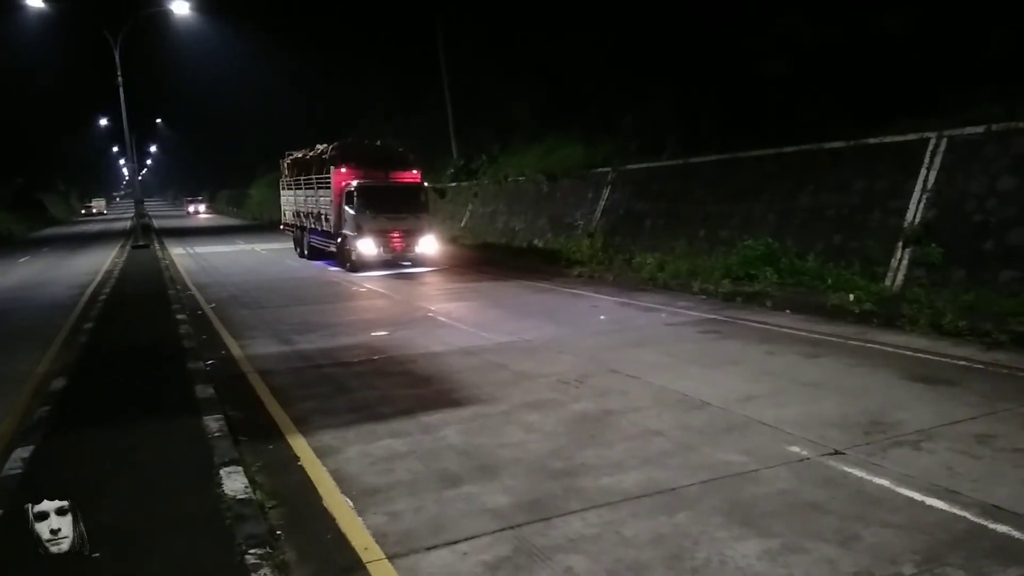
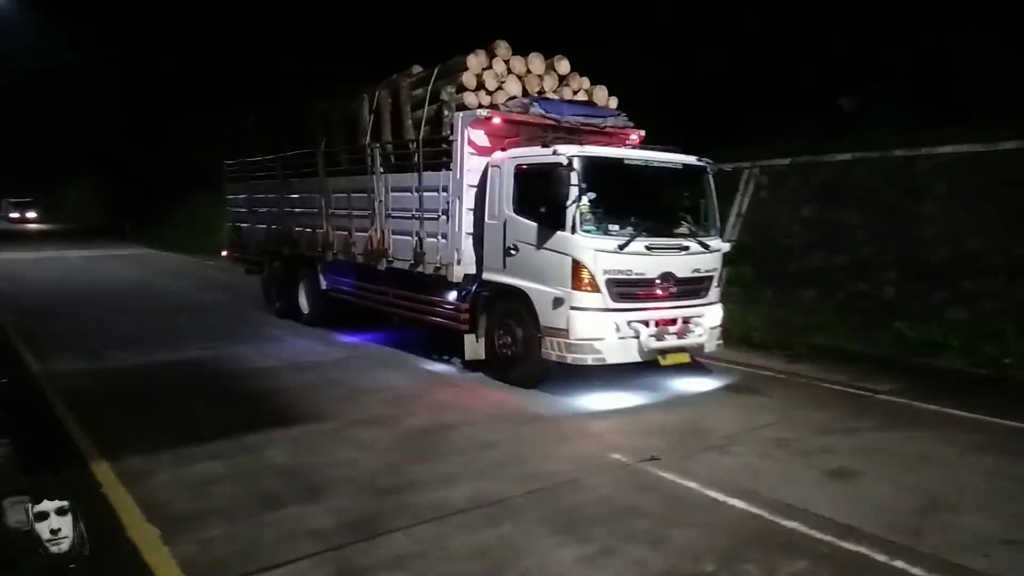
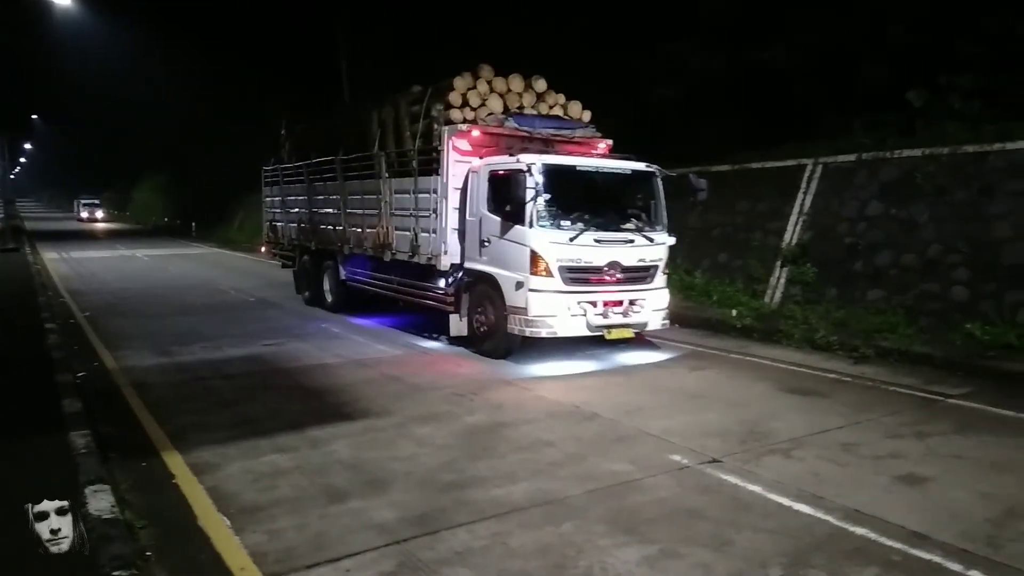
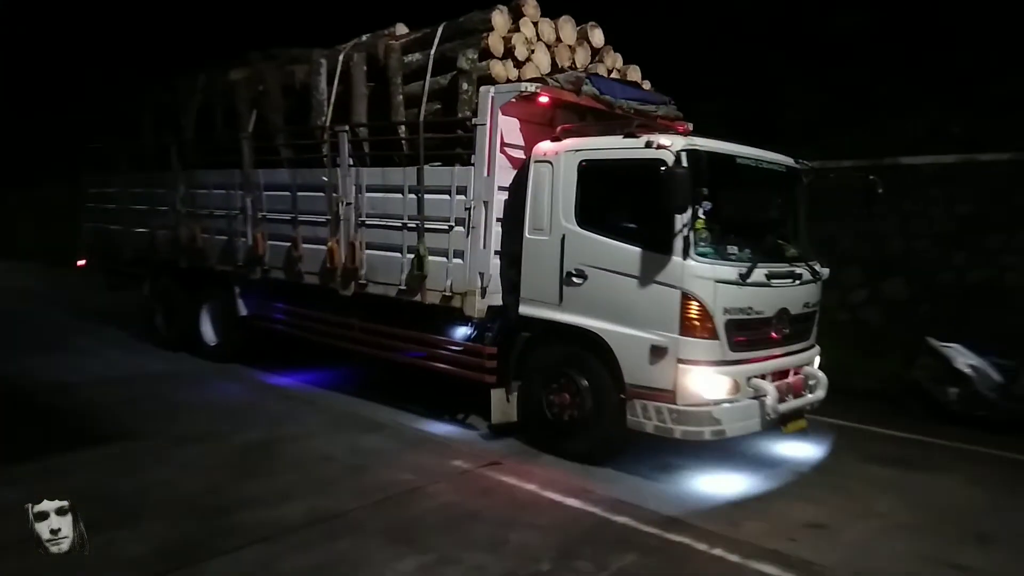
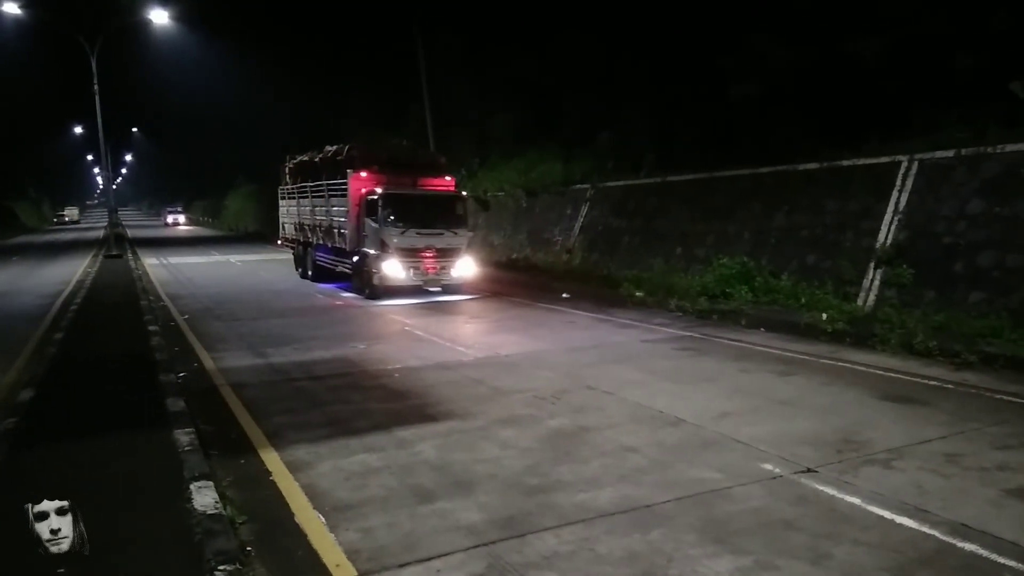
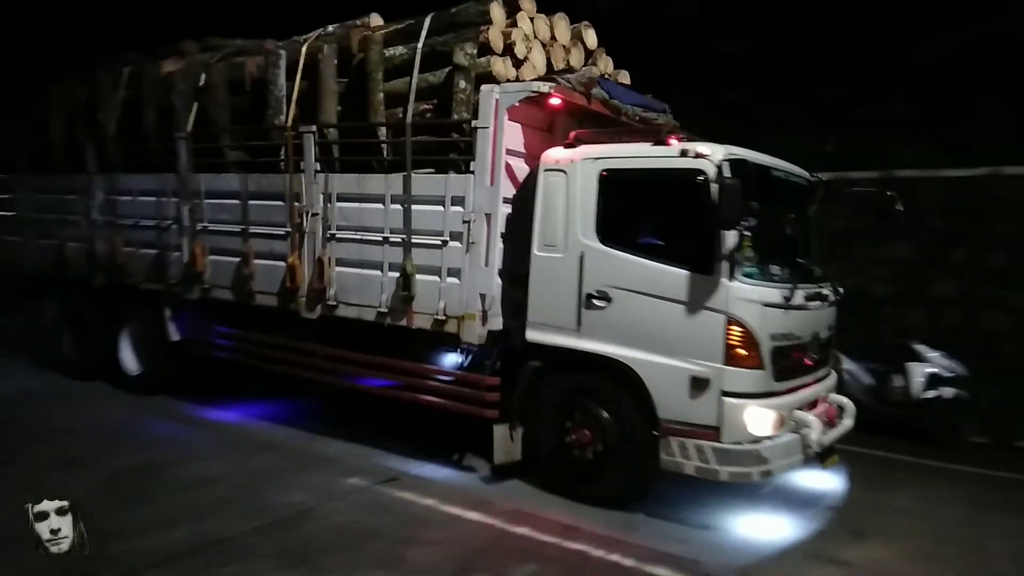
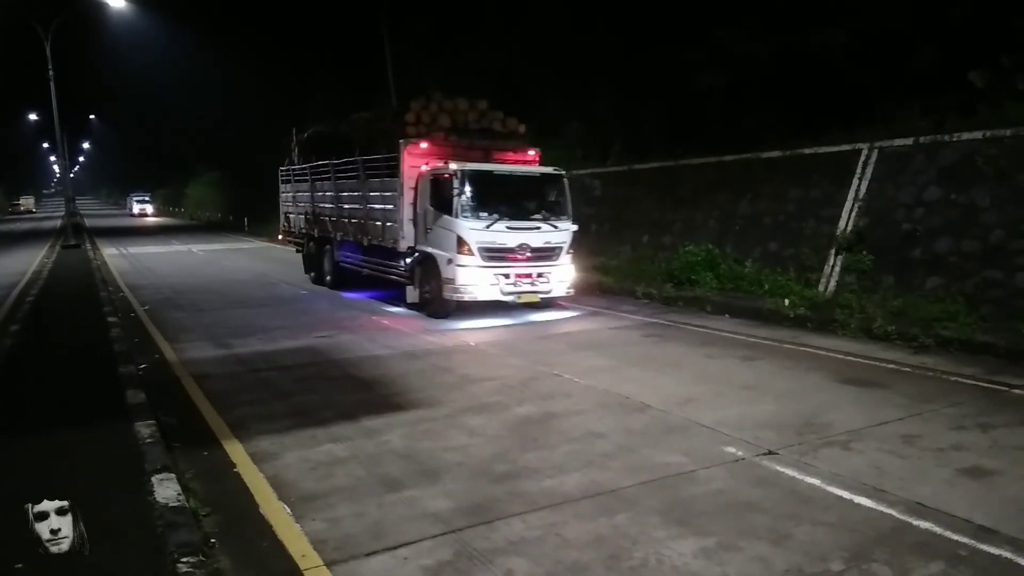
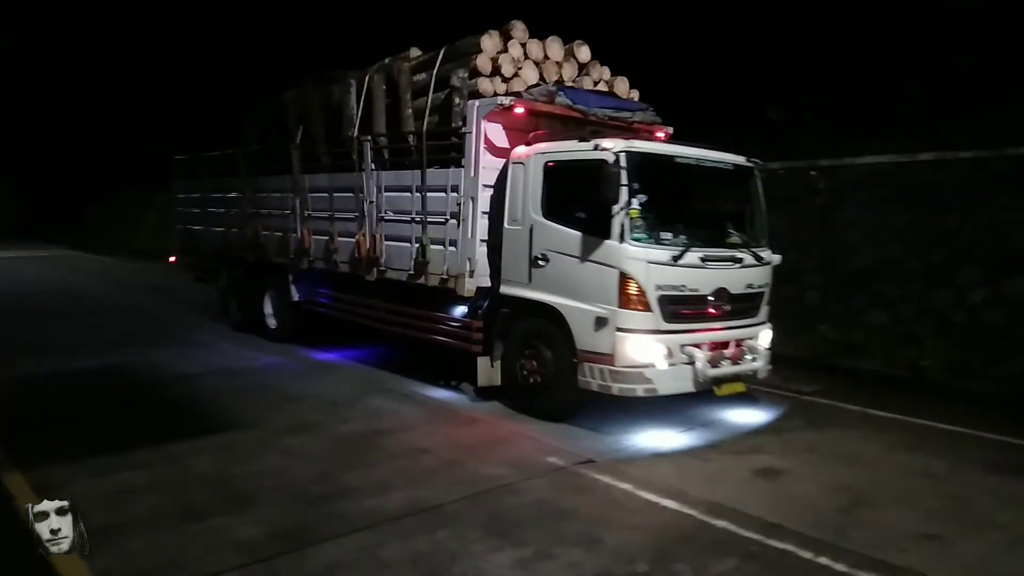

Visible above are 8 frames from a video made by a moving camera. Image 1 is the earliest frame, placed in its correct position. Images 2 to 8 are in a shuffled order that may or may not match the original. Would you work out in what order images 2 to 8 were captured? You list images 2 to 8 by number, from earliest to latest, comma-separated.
5, 7, 3, 2, 8, 4, 6
